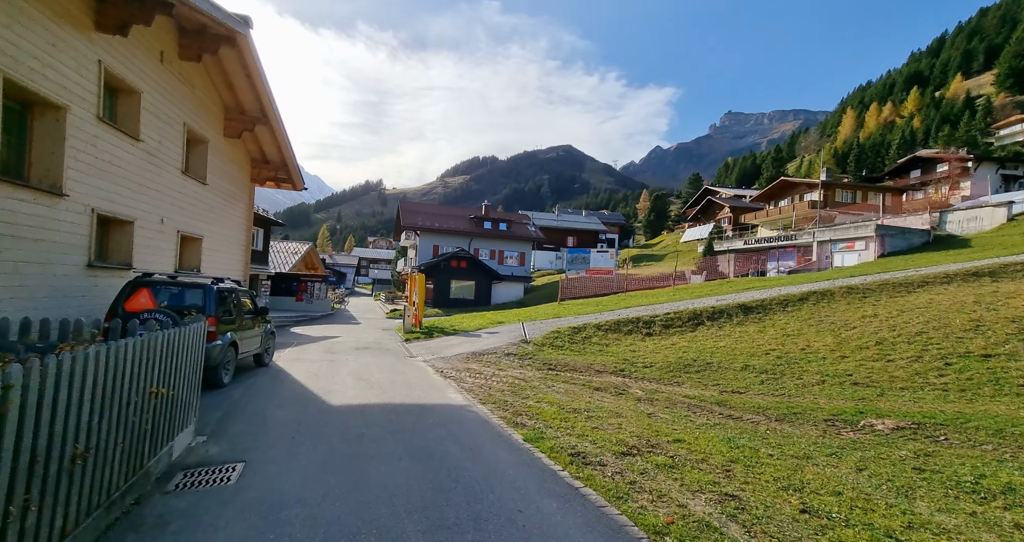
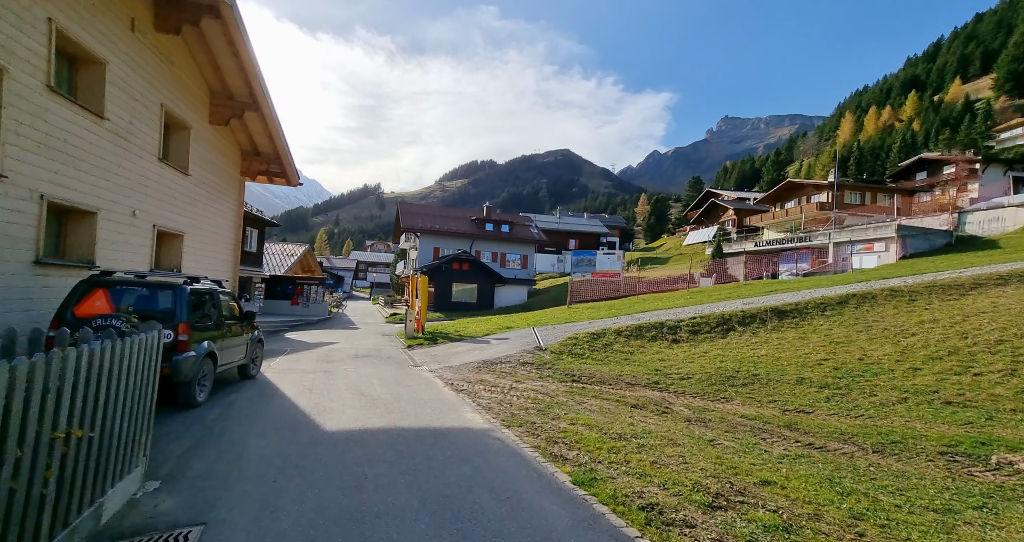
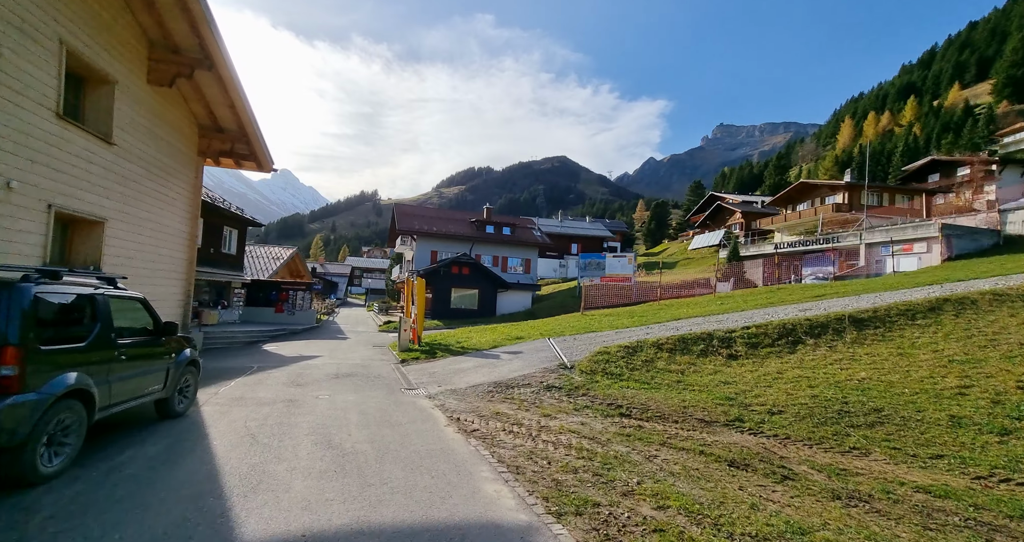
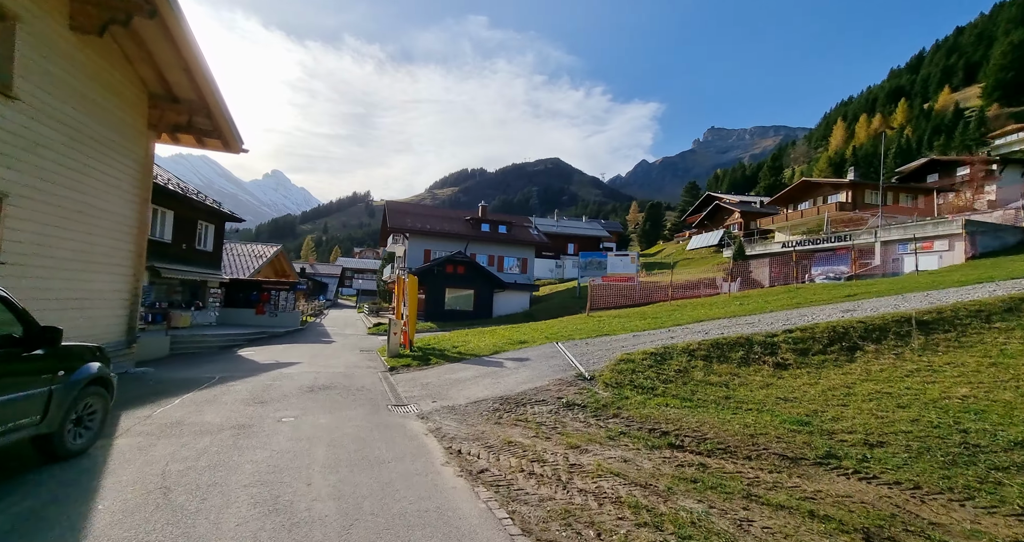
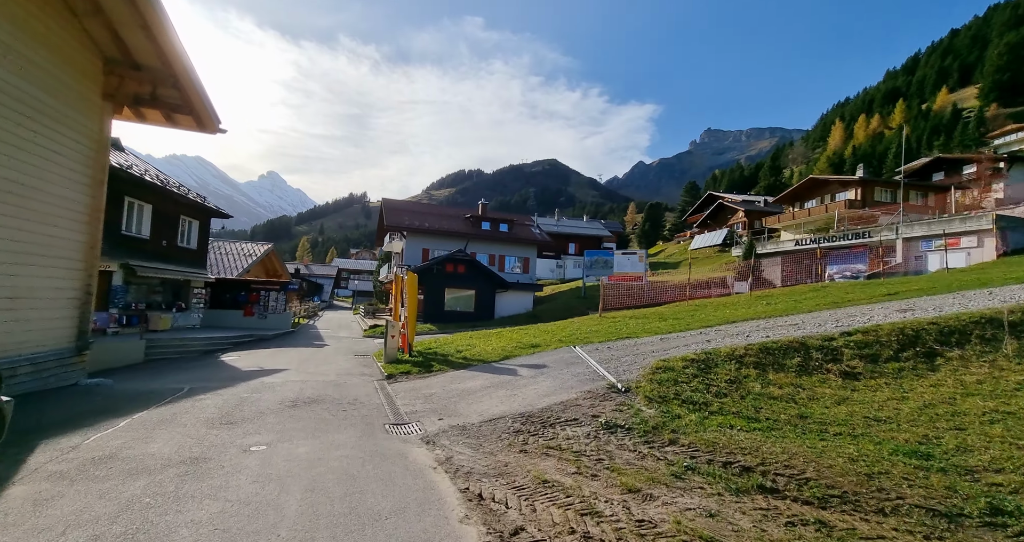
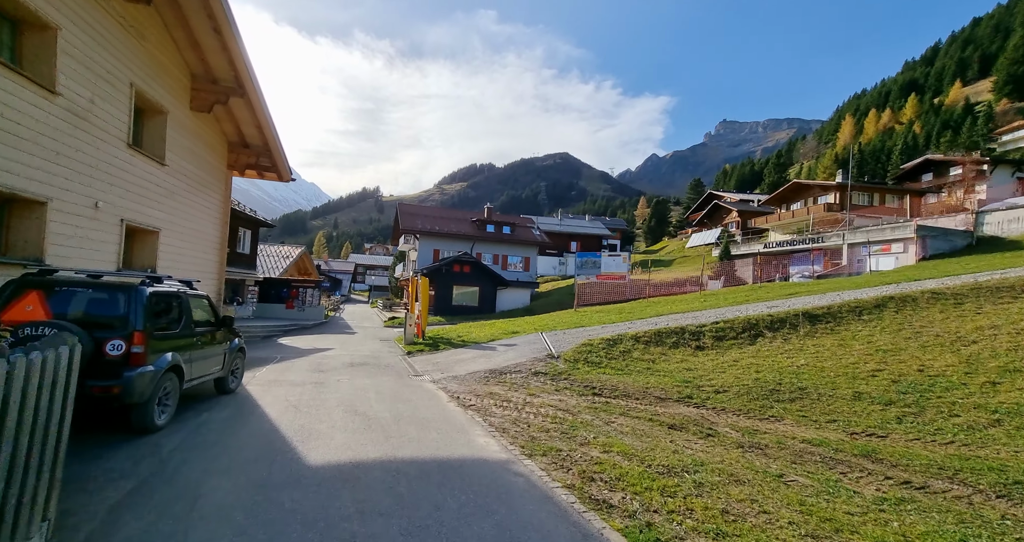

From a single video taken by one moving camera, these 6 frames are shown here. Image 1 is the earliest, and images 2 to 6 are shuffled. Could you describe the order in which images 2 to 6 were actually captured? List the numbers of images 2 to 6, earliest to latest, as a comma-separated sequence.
2, 6, 3, 4, 5
